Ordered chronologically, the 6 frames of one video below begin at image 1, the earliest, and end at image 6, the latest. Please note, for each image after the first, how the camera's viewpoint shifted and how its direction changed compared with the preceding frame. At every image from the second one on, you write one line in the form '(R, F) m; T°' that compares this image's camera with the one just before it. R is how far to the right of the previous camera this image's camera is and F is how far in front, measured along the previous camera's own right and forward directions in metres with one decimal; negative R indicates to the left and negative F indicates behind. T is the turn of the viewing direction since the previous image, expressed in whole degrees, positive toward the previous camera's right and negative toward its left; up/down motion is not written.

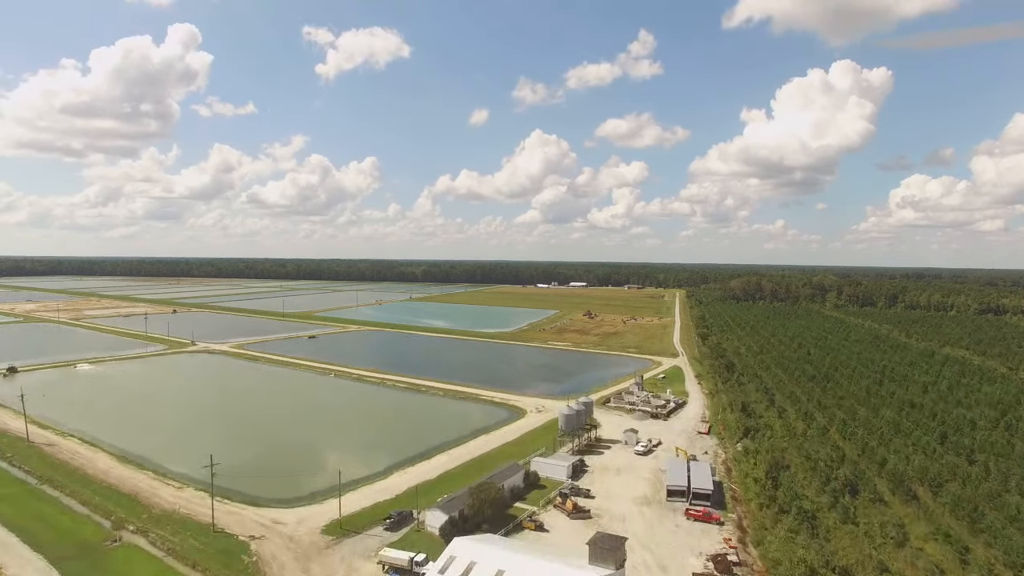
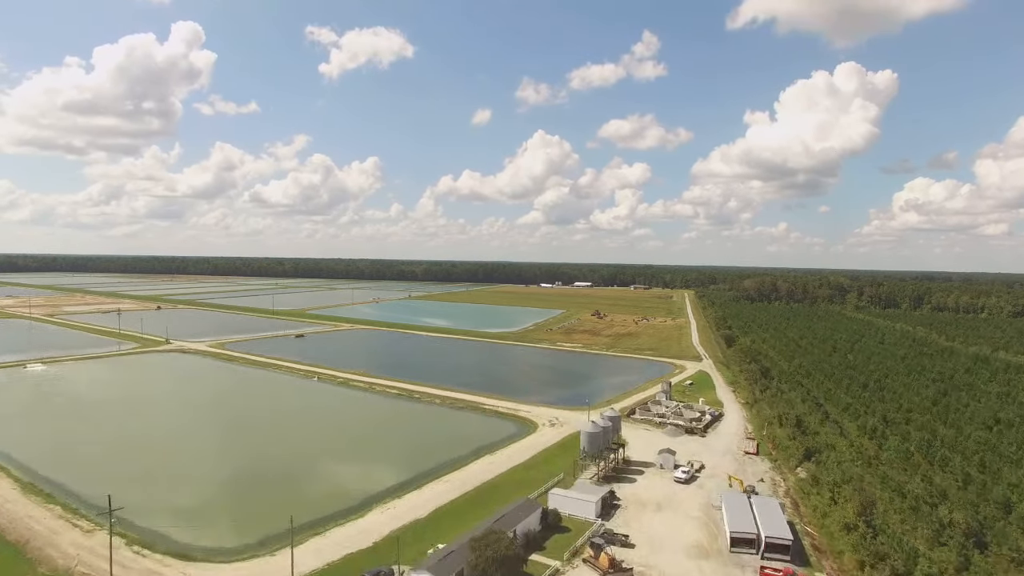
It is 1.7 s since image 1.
(-0.5, +6.5) m; 0°
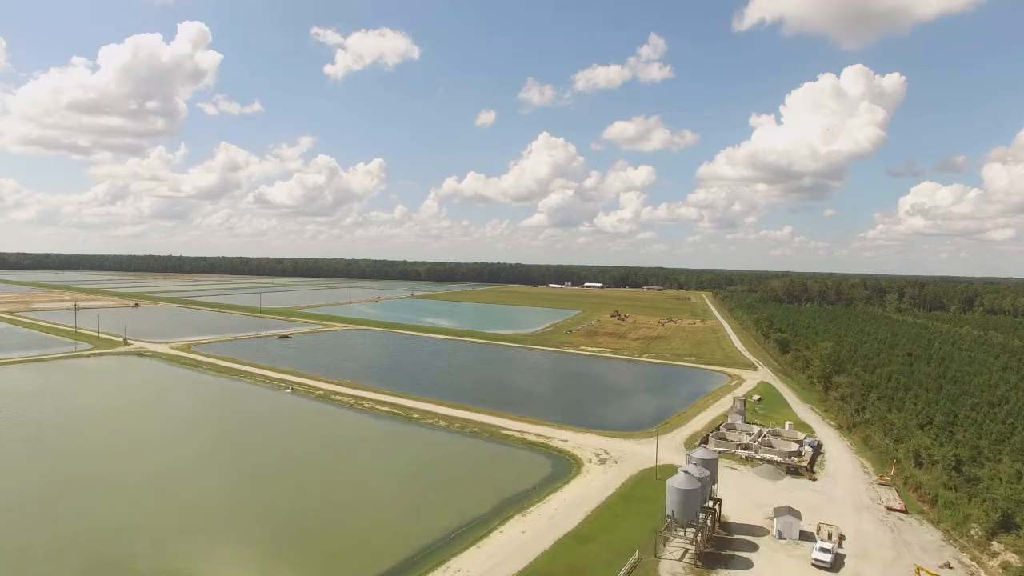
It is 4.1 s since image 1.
(-1.5, +9.9) m; 0°
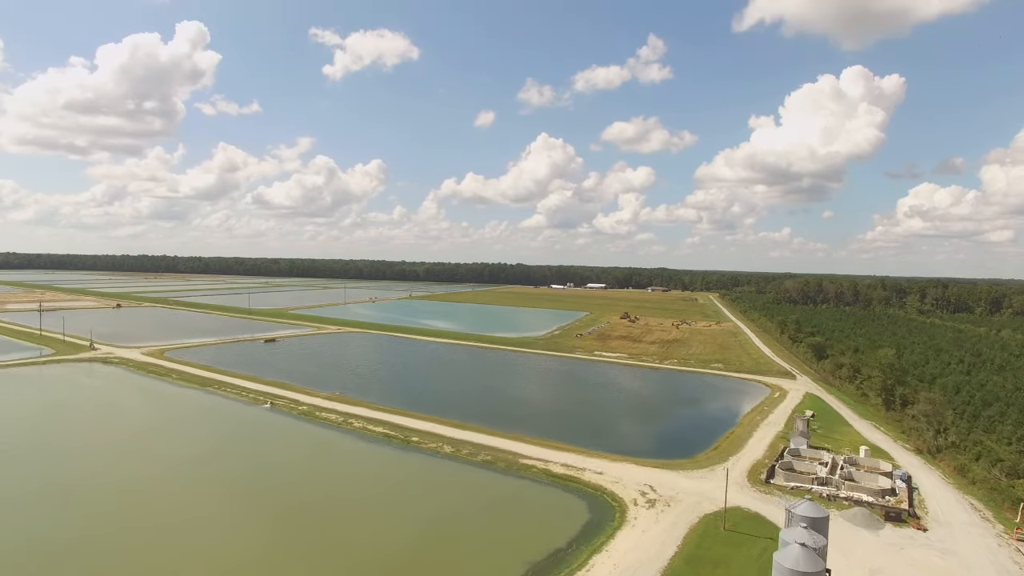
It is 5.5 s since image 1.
(-1.0, +5.5) m; 0°
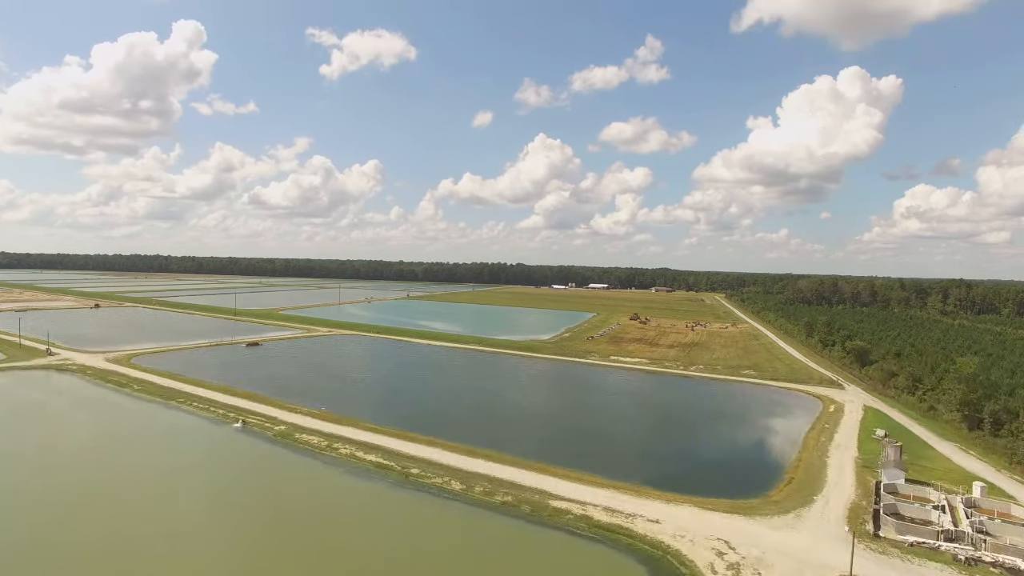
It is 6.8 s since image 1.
(-1.0, +5.5) m; 0°
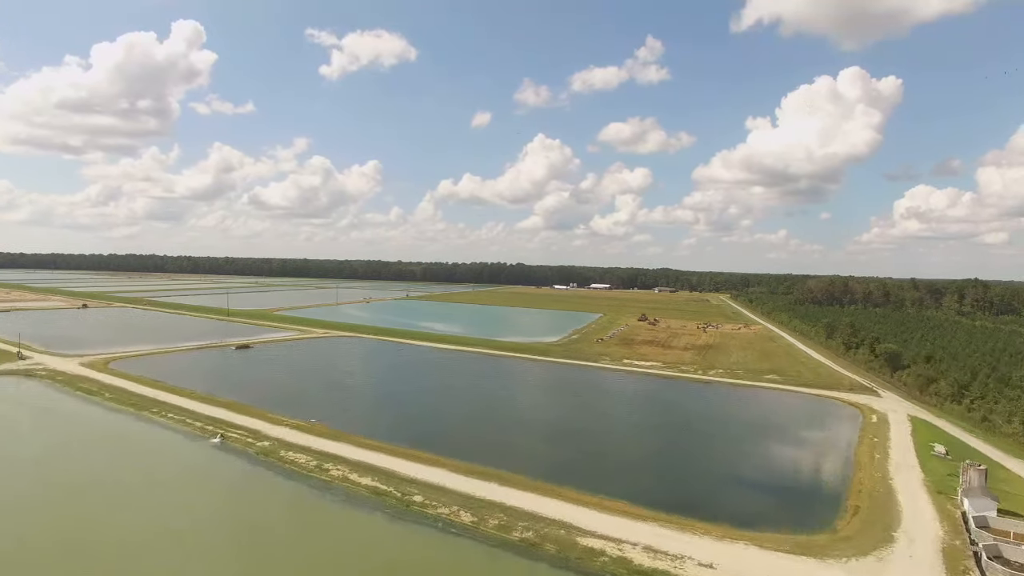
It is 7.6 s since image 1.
(-0.7, +3.3) m; 0°
